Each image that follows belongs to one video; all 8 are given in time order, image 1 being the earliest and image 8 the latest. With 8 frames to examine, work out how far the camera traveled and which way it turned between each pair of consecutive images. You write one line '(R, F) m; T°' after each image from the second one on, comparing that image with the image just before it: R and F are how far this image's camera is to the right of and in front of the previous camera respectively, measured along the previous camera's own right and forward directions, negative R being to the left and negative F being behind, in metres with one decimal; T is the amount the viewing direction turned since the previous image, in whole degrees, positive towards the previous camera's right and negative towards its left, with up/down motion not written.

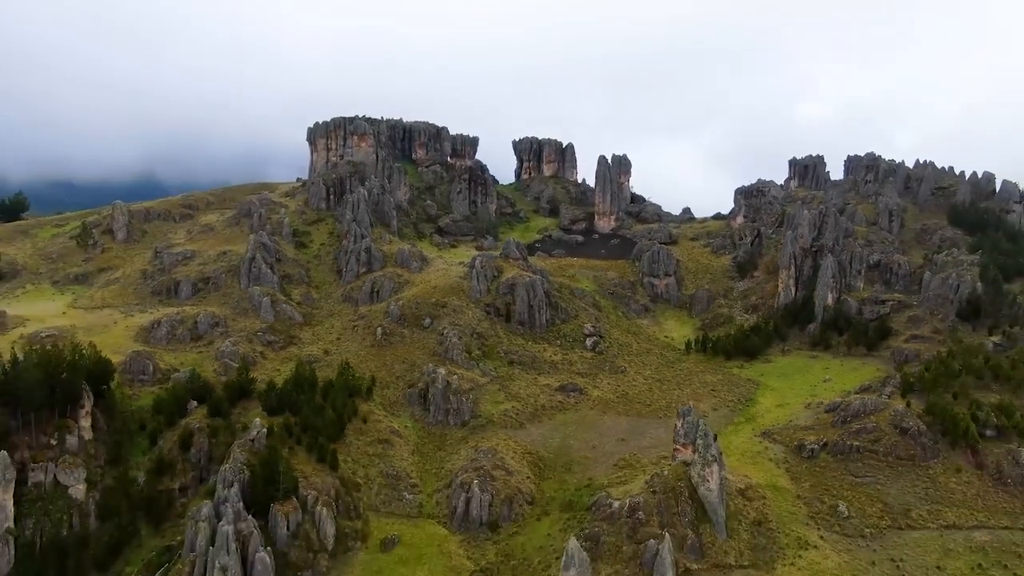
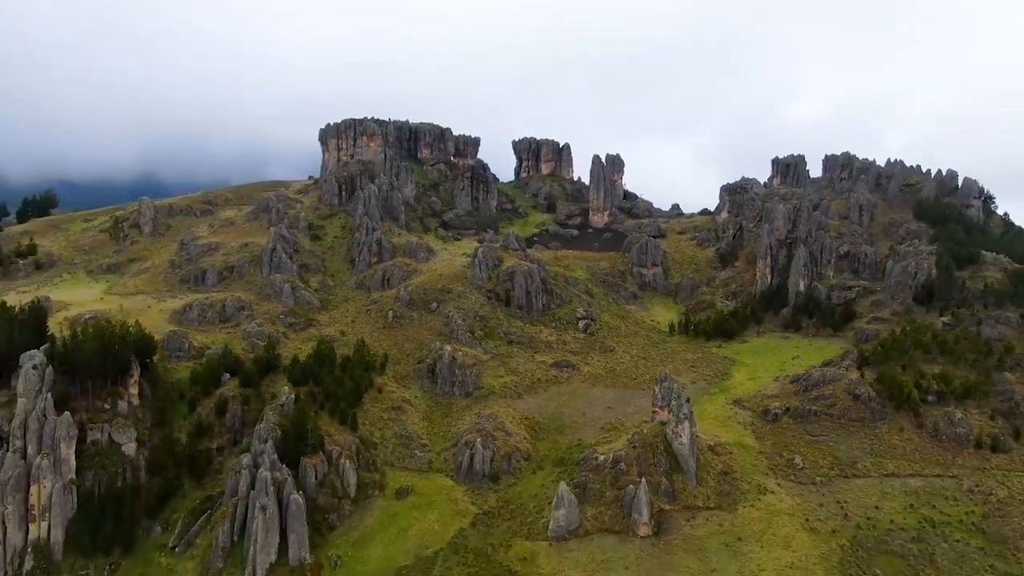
(+0.2, -8.3) m; 0°
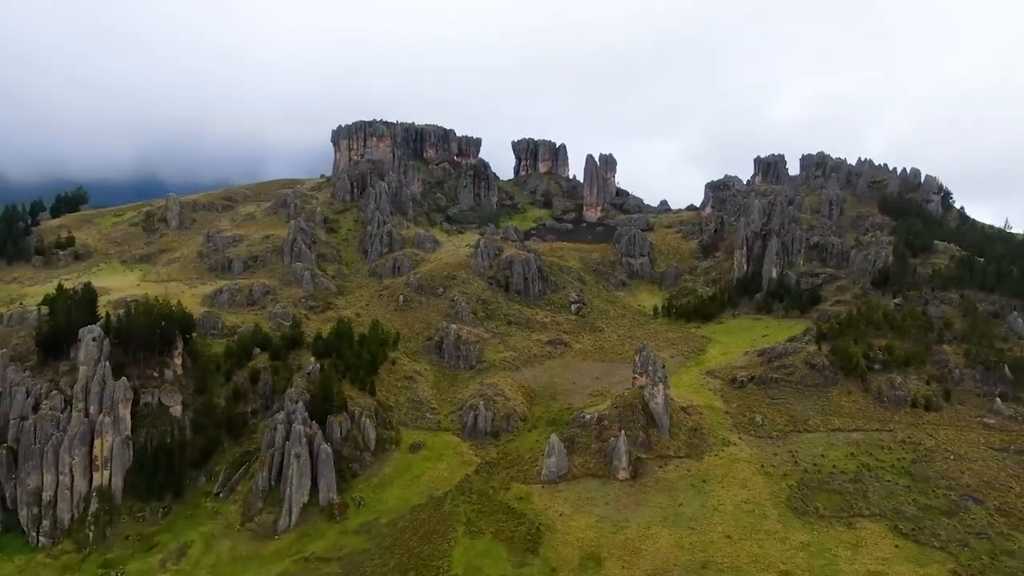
(+0.2, -9.8) m; 0°
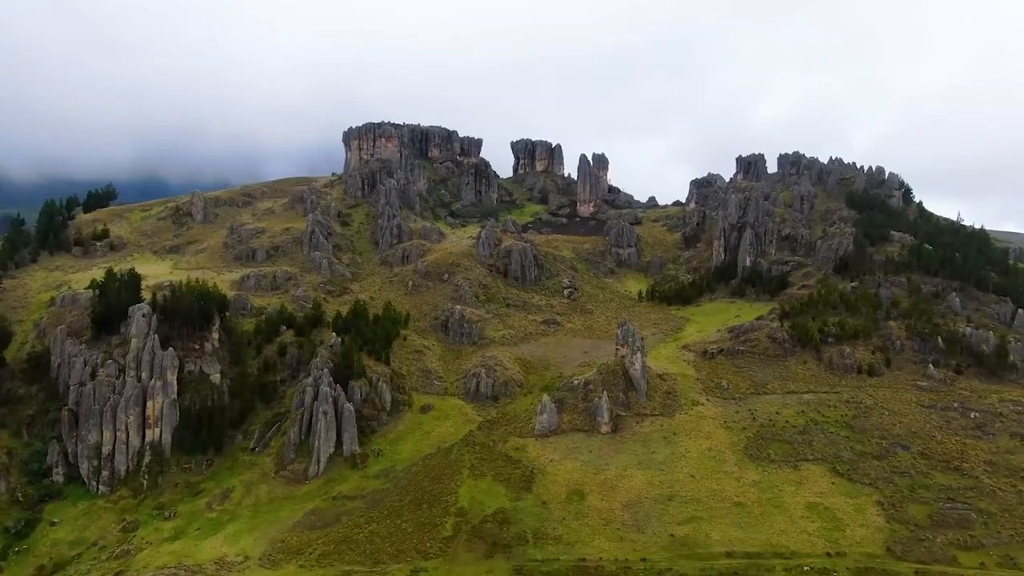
(+0.3, -10.9) m; 0°
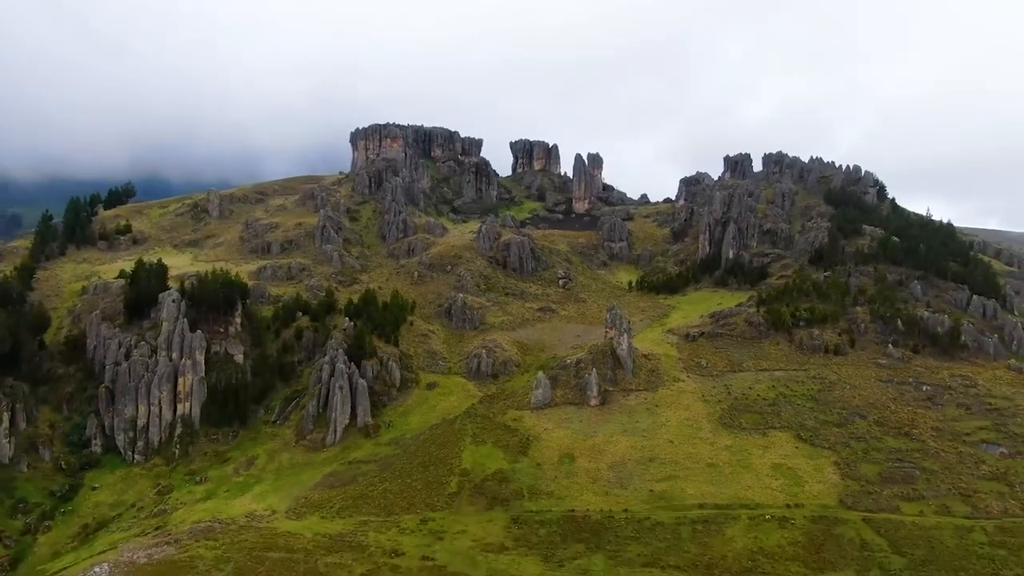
(+0.2, -8.2) m; 0°
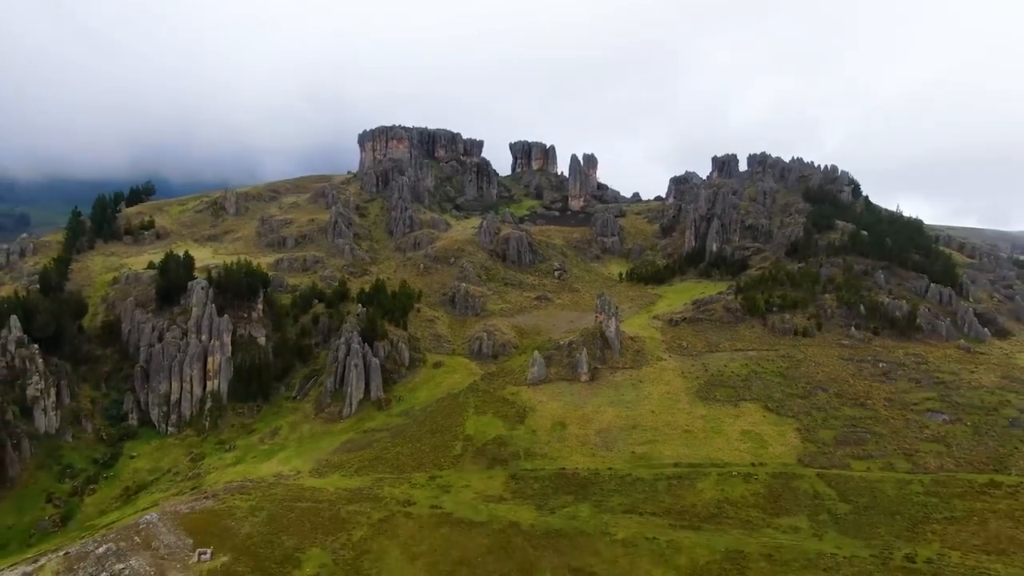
(+0.3, -9.4) m; 0°
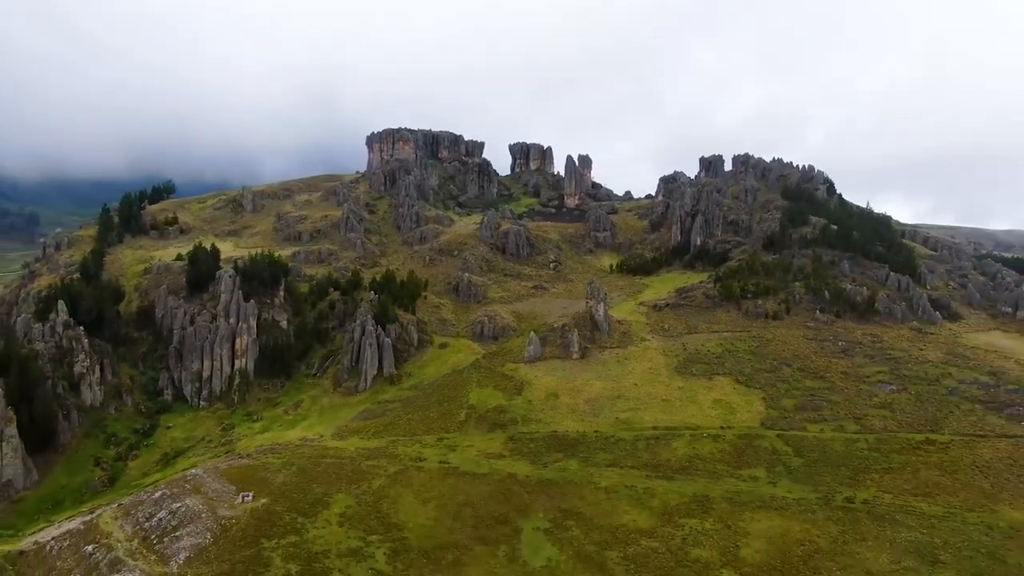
(+0.3, -10.9) m; 0°
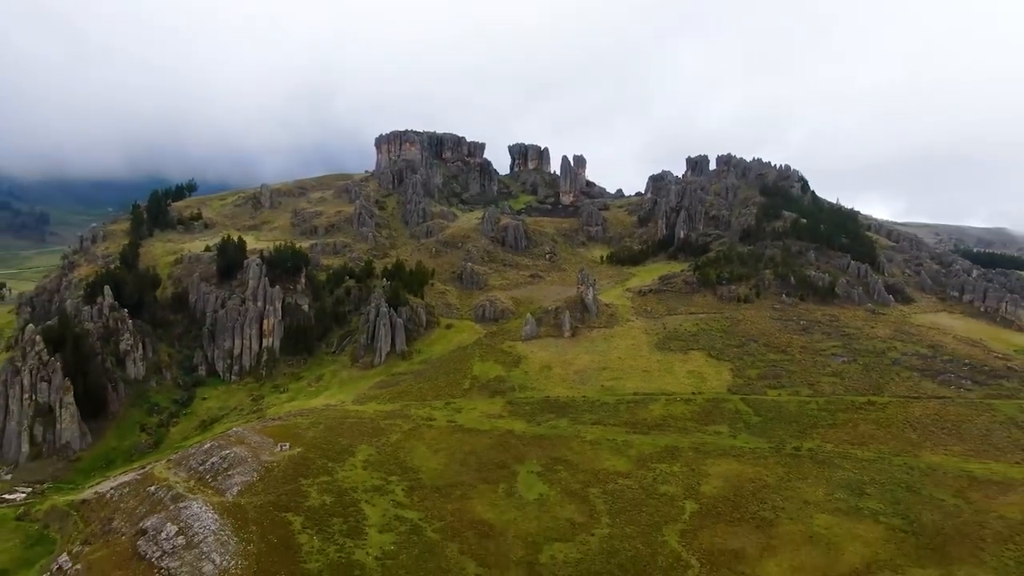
(+0.3, -13.0) m; 0°
